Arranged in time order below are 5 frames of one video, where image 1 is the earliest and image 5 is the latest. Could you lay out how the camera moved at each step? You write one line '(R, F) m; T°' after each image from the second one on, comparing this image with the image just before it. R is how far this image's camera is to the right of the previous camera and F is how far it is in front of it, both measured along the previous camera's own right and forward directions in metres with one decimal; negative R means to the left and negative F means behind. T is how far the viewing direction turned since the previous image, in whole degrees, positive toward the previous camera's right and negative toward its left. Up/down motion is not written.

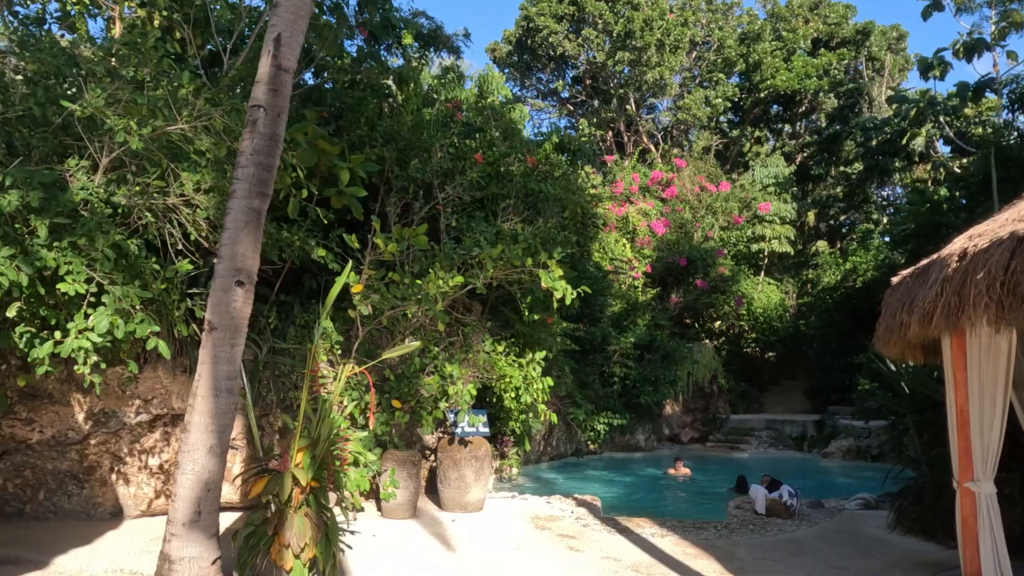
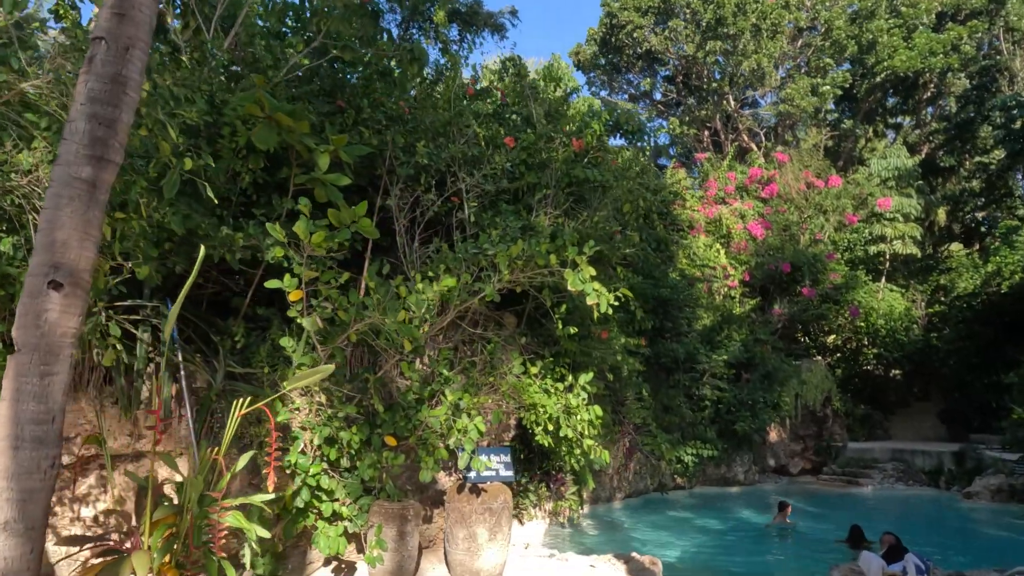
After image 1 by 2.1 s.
(+0.6, +1.5) m; -8°
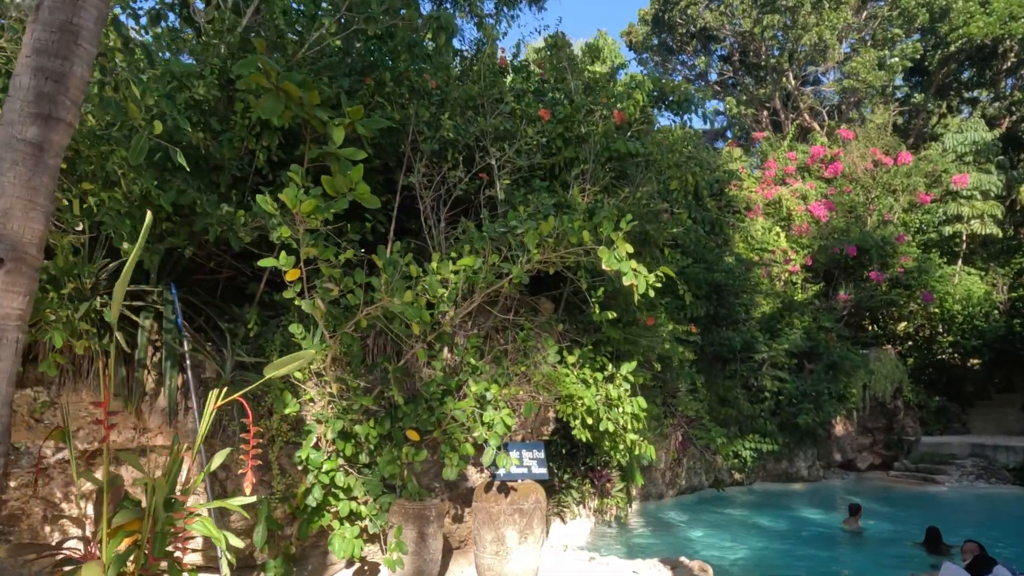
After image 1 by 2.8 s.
(+0.2, +0.5) m; -4°
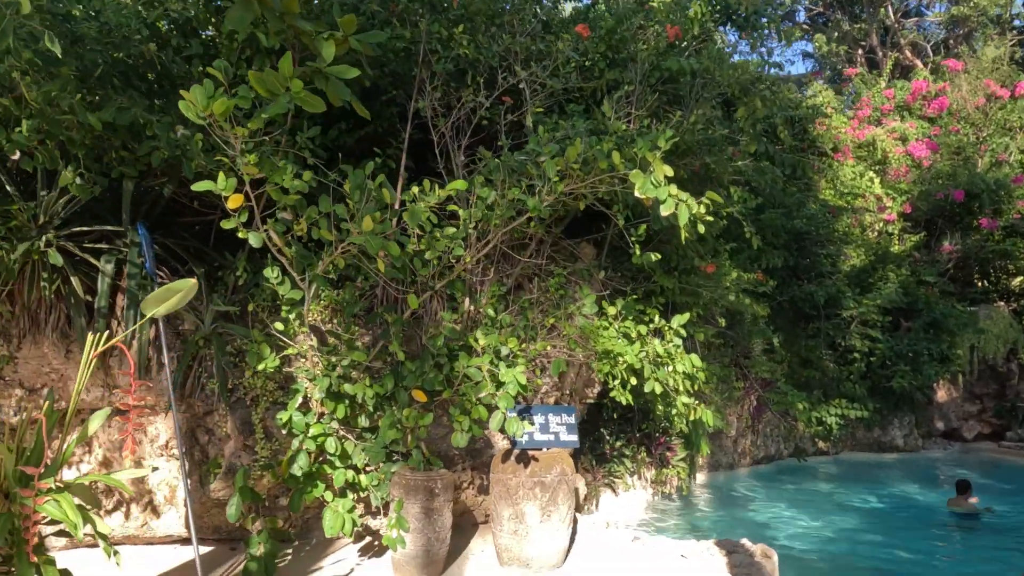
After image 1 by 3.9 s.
(+0.4, +0.8) m; -6°
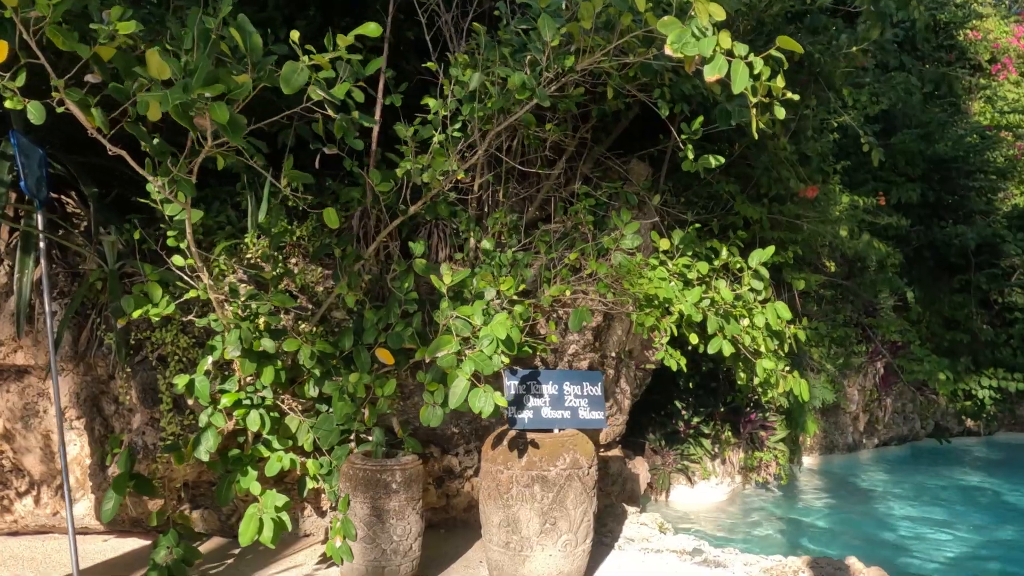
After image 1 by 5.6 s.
(+0.5, +1.2) m; -9°
